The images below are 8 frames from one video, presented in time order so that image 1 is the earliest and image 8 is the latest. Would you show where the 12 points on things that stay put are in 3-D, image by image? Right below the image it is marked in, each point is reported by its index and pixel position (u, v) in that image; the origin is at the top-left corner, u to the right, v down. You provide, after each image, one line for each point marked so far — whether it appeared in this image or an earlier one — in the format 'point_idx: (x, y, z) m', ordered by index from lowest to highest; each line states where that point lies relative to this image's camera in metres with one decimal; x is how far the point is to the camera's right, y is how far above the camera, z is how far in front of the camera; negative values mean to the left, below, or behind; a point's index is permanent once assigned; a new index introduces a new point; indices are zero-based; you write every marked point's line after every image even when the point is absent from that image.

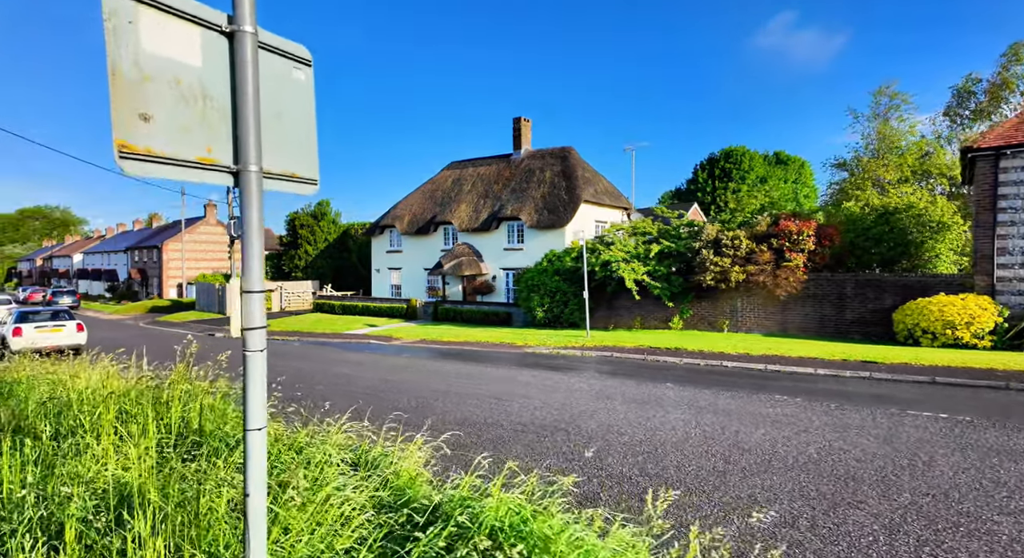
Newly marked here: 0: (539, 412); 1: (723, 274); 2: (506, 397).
0: (+0.3, -1.6, +6.5) m
1: (+5.5, +0.1, +14.2) m
2: (-0.1, -1.7, +7.9) m
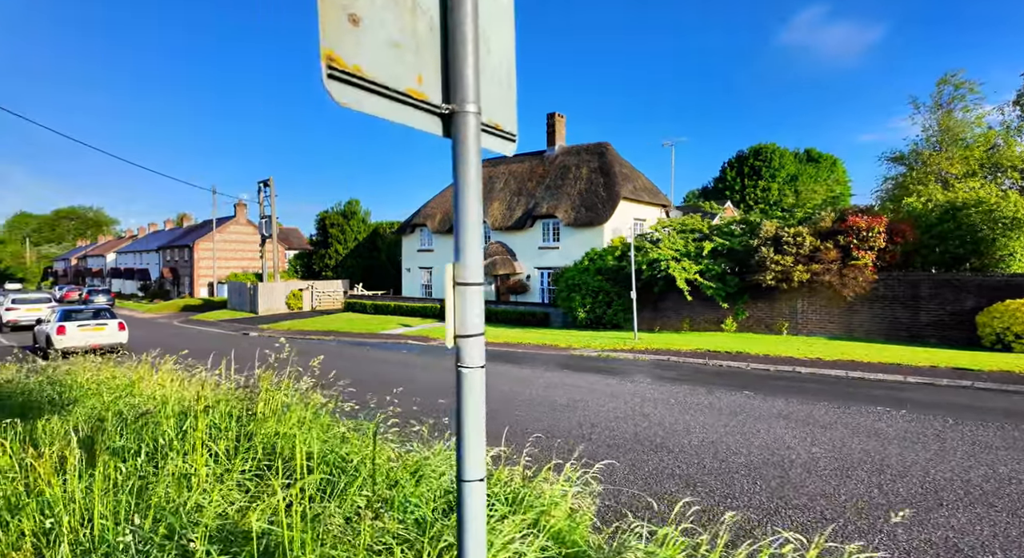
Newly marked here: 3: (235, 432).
0: (+1.2, -1.6, +6.0) m
1: (+6.7, +0.1, +13.5) m
2: (+0.8, -1.7, +7.4) m
3: (-1.5, -0.8, +3.0) m
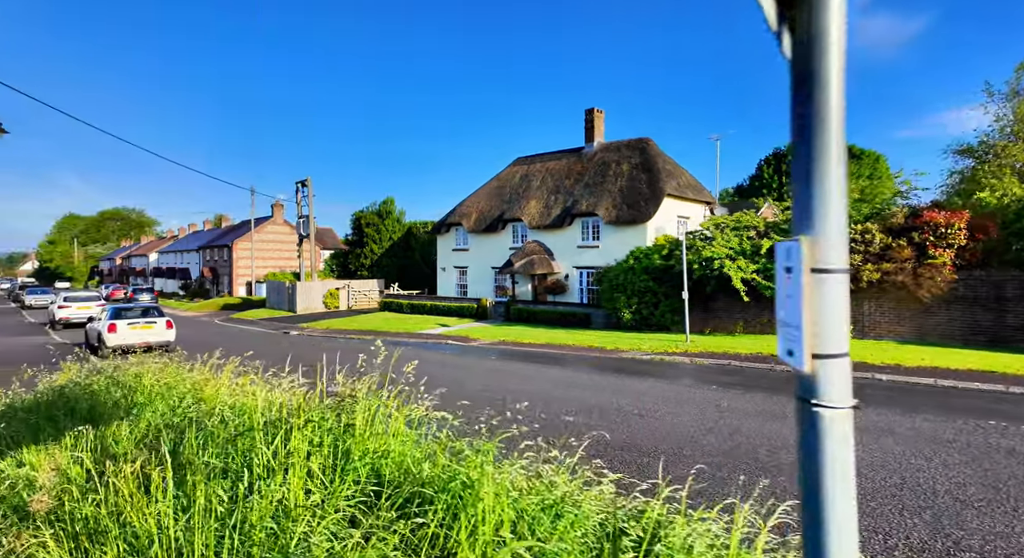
0: (+2.0, -1.5, +5.5) m
1: (+7.9, +0.1, +12.7) m
2: (+1.7, -1.7, +6.9) m
3: (-0.9, -0.8, +2.7) m
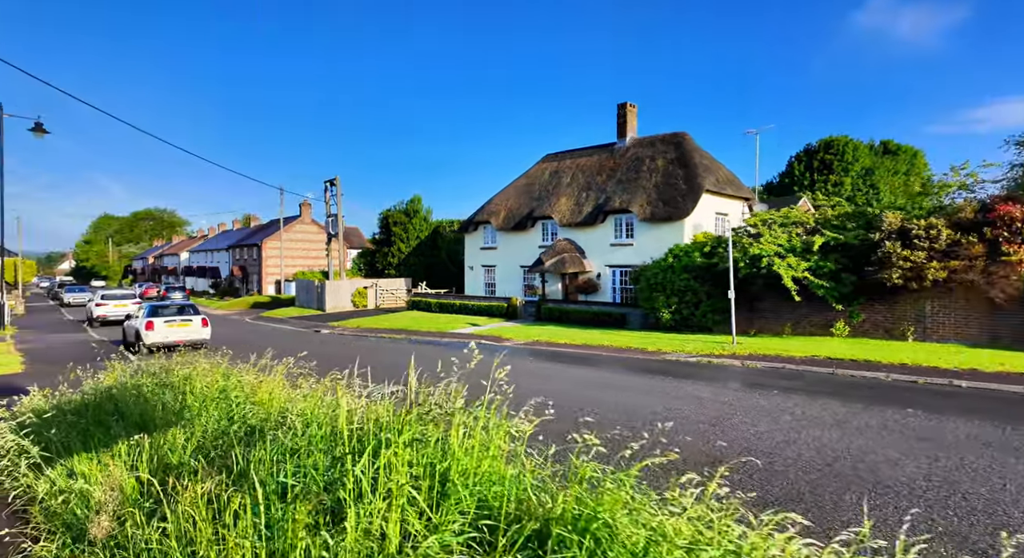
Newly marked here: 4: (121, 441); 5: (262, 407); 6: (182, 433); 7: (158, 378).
0: (+2.6, -1.5, +5.0) m
1: (+8.8, +0.2, +12.0) m
2: (+2.4, -1.6, +6.4) m
3: (-0.3, -0.8, +2.3) m
4: (-2.6, -1.1, +3.6) m
5: (-1.8, -0.9, +3.9) m
6: (-2.1, -1.0, +3.5) m
7: (-3.6, -1.0, +5.5) m
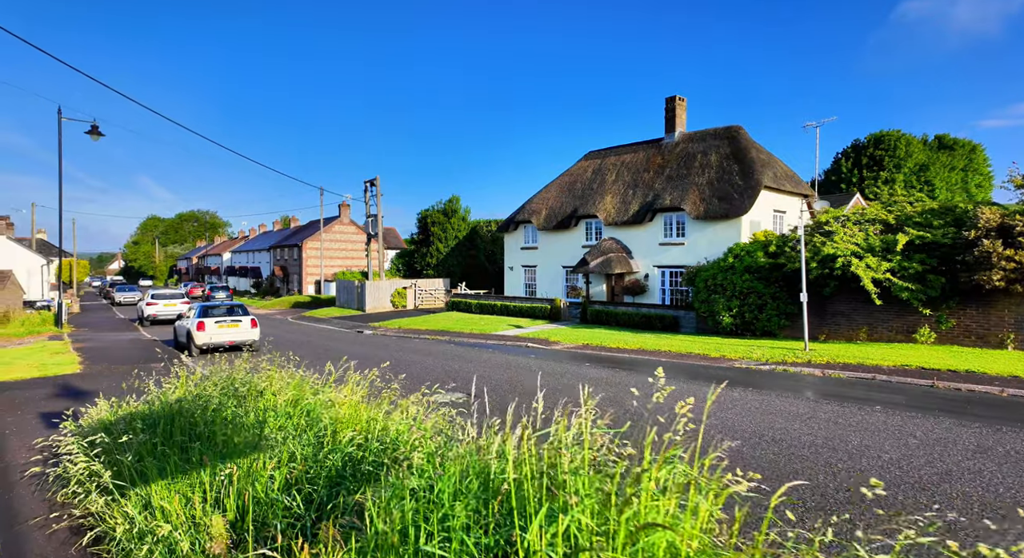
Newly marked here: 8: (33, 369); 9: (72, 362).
0: (+3.5, -1.6, +4.3) m
1: (+10.0, +0.1, +10.9) m
2: (+3.3, -1.7, +5.7) m
3: (+0.4, -0.8, +1.7) m
4: (-1.8, -1.1, +3.2) m
5: (-1.0, -0.9, +3.4) m
6: (-1.4, -1.0, +3.0) m
7: (-2.7, -1.0, +5.1) m
8: (-11.7, -2.2, +13.5) m
9: (-11.5, -2.2, +14.3) m
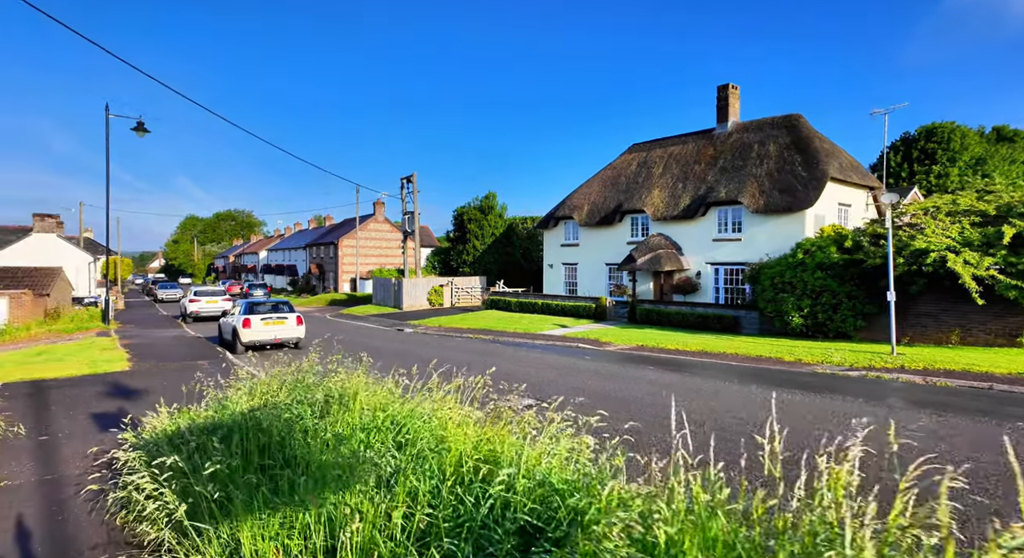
0: (+4.4, -1.5, +3.3) m
1: (+11.2, +0.2, +9.6) m
2: (+4.3, -1.6, +4.7) m
3: (+1.1, -0.8, +0.9) m
4: (-0.9, -1.0, +2.5) m
5: (-0.2, -0.9, +2.7) m
6: (-0.5, -1.0, +2.3) m
7: (-1.7, -1.0, +4.5) m
8: (-10.3, -2.1, +13.3) m
9: (-10.0, -2.1, +14.1) m
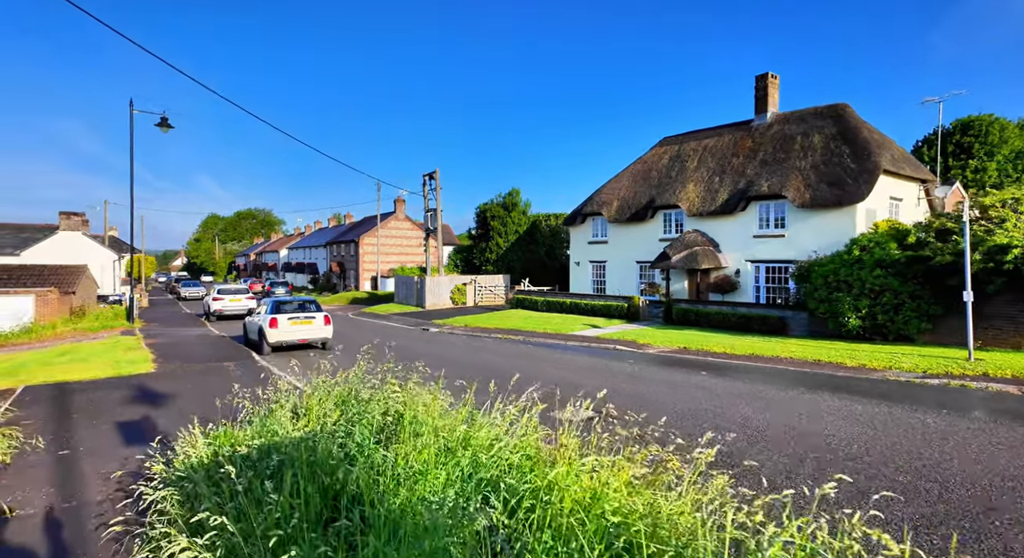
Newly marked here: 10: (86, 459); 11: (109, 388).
0: (+5.0, -1.5, +2.4) m
1: (+12.0, +0.2, +8.5) m
2: (+5.0, -1.6, +3.8) m
3: (+1.7, -0.8, +0.1) m
4: (-0.3, -1.0, +1.7) m
5: (+0.4, -0.9, +1.9) m
6: (+0.1, -1.0, +1.6) m
7: (-1.1, -1.0, +3.8) m
8: (-9.4, -2.0, +12.8) m
9: (-9.1, -2.0, +13.7) m
10: (-4.7, -2.0, +6.0) m
11: (-7.6, -2.0, +10.3) m
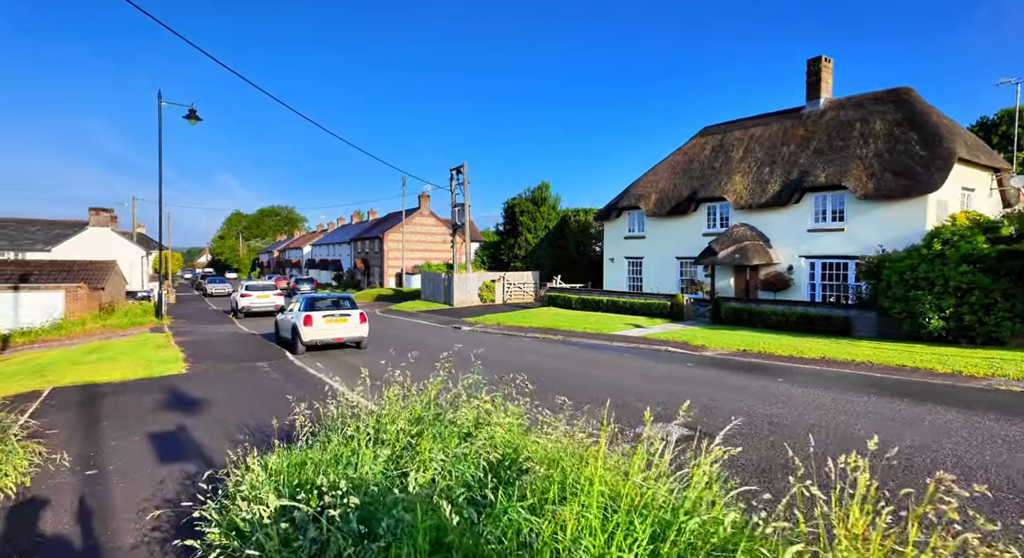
0: (+5.8, -1.5, +1.3) m
1: (+13.0, +0.2, +7.1) m
2: (+5.8, -1.6, +2.7) m
3: (+2.4, -0.8, -0.9) m
4: (+0.4, -1.0, +0.8) m
5: (+1.2, -0.8, +0.9) m
6: (+0.9, -0.9, +0.6) m
7: (-0.2, -0.9, +2.8) m
8: (-8.3, -1.9, +12.2) m
9: (-7.9, -1.9, +13.0) m
10: (-3.7, -1.9, +5.2) m
11: (-6.5, -2.0, +9.6) m
